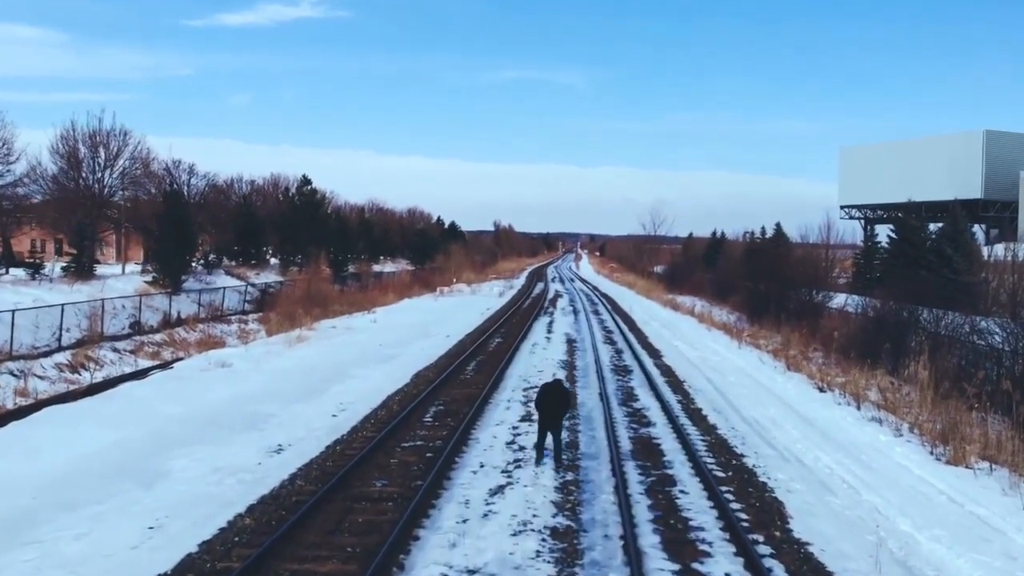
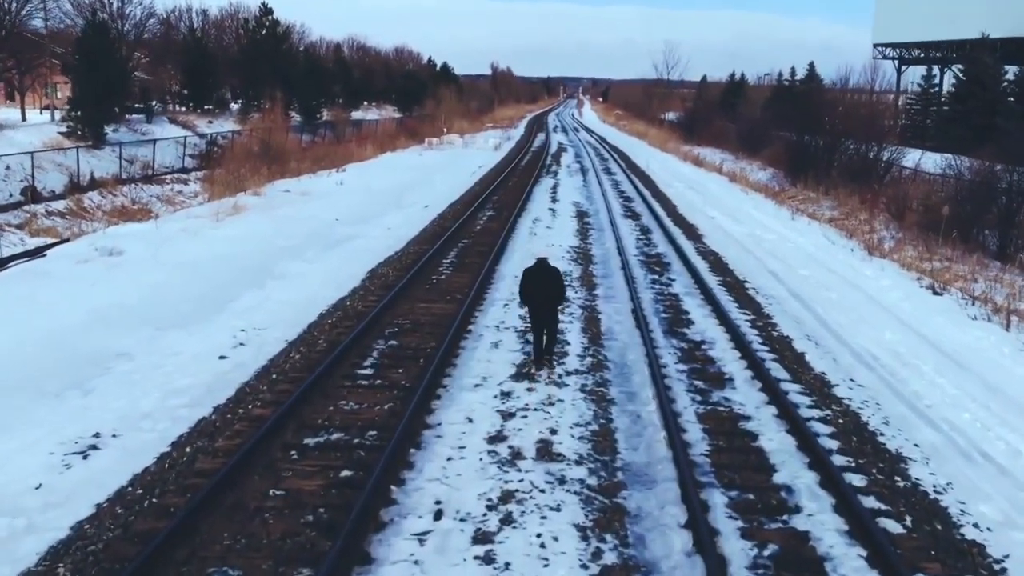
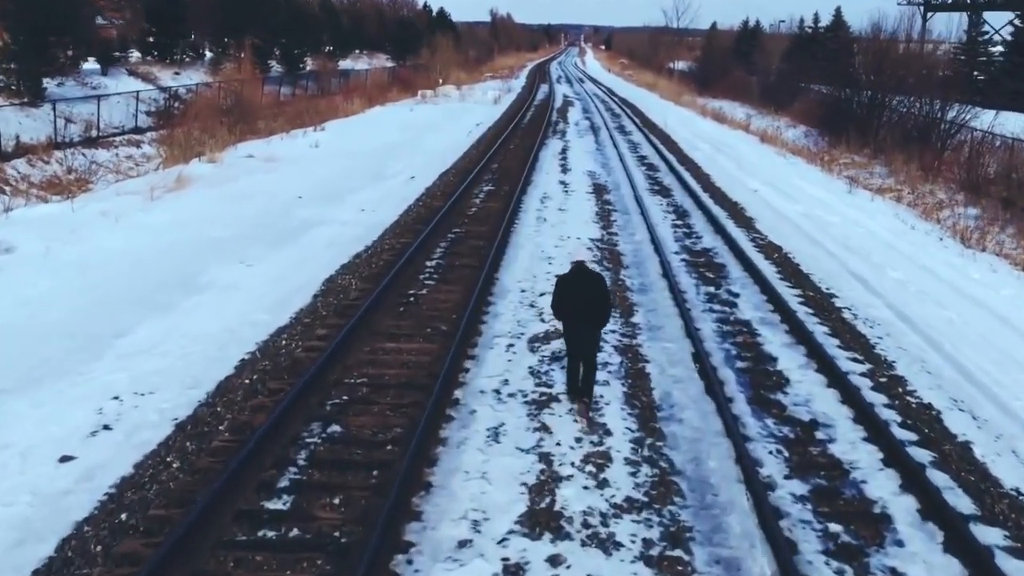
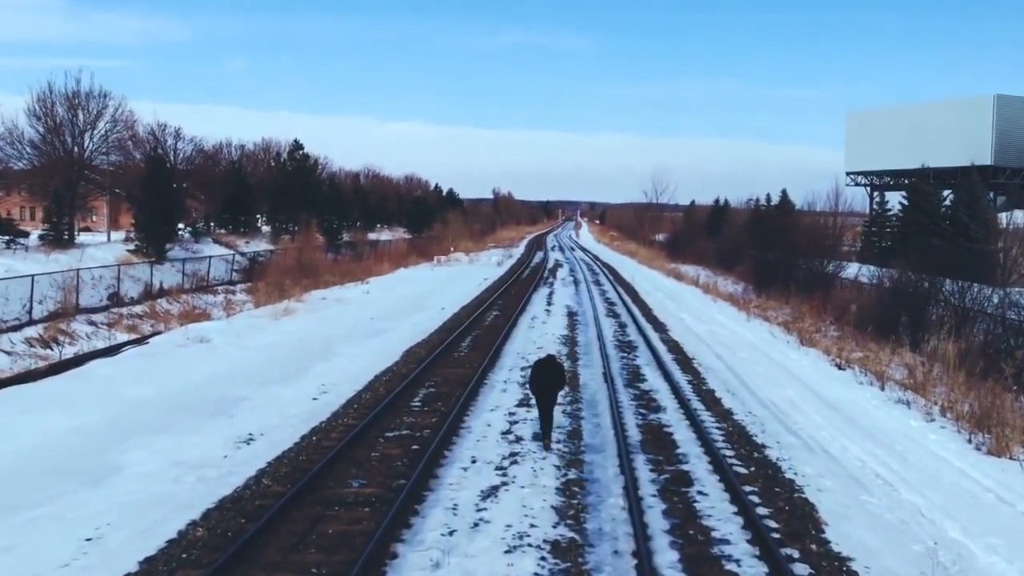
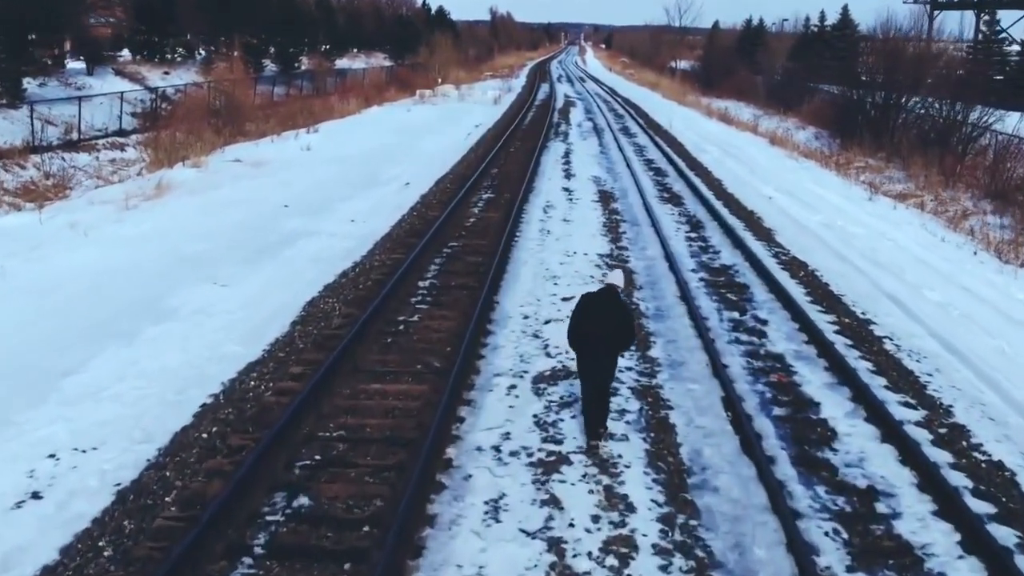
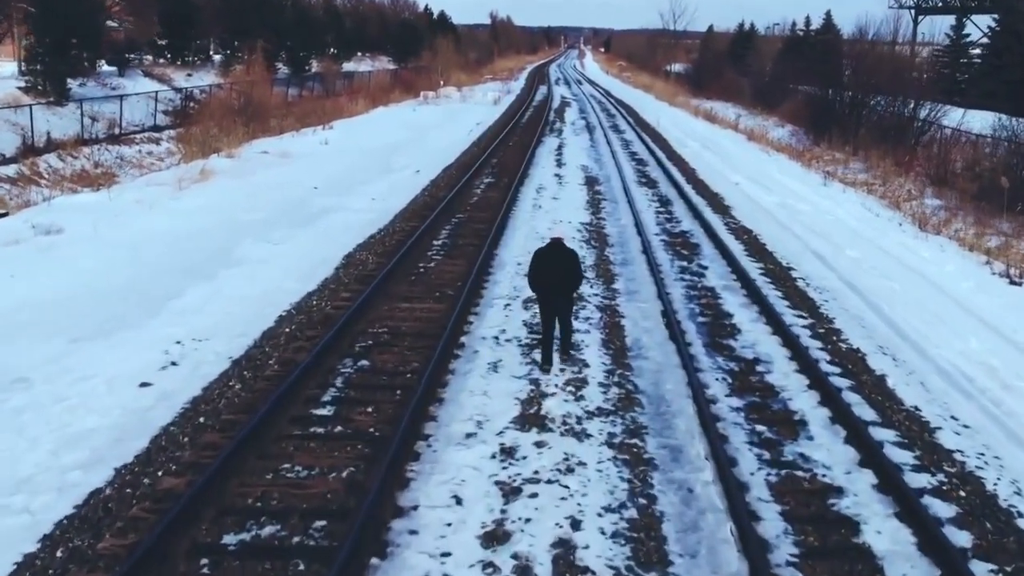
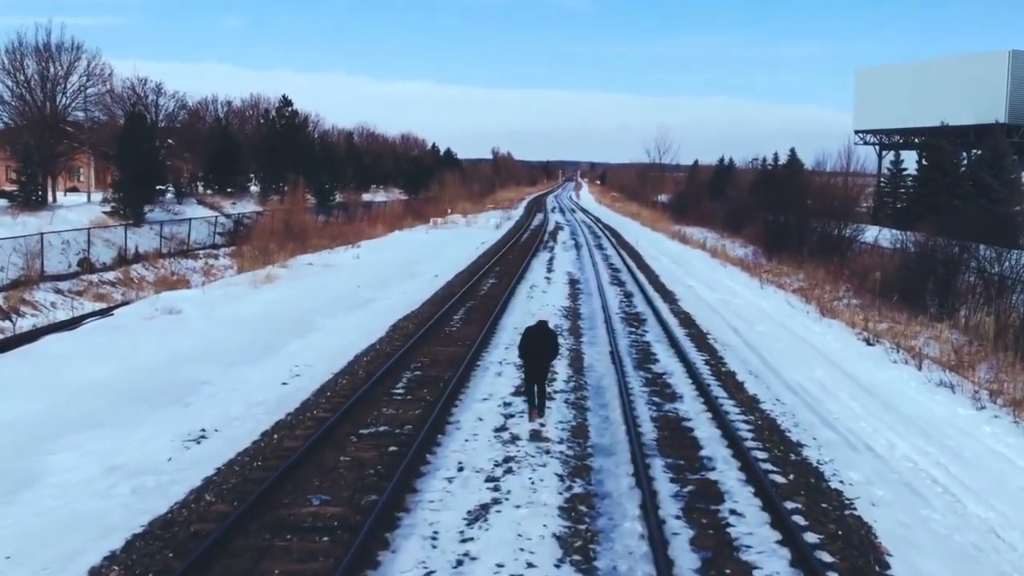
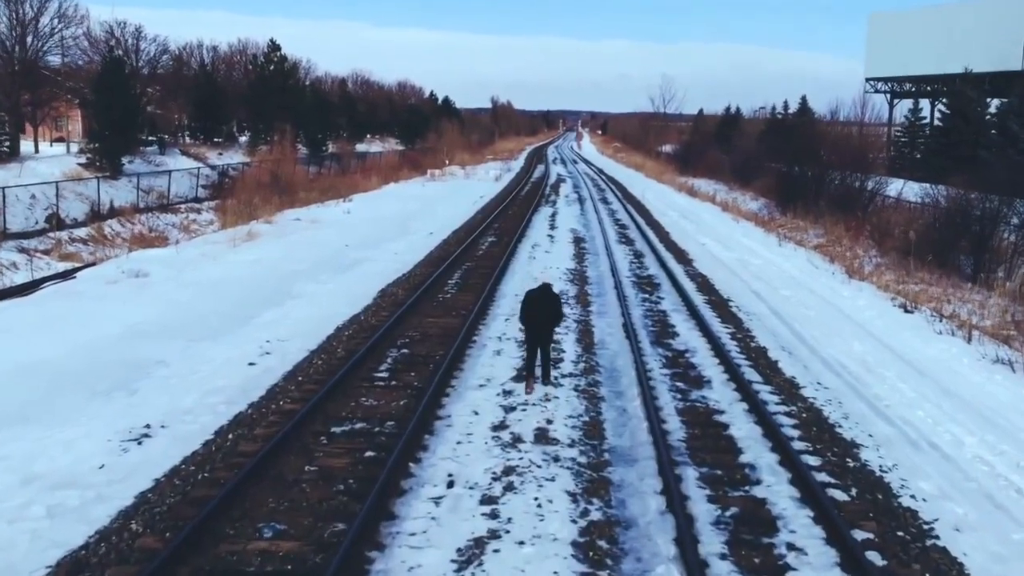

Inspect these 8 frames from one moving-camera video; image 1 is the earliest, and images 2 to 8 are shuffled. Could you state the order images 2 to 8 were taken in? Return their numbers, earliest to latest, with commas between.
4, 7, 8, 2, 6, 3, 5
